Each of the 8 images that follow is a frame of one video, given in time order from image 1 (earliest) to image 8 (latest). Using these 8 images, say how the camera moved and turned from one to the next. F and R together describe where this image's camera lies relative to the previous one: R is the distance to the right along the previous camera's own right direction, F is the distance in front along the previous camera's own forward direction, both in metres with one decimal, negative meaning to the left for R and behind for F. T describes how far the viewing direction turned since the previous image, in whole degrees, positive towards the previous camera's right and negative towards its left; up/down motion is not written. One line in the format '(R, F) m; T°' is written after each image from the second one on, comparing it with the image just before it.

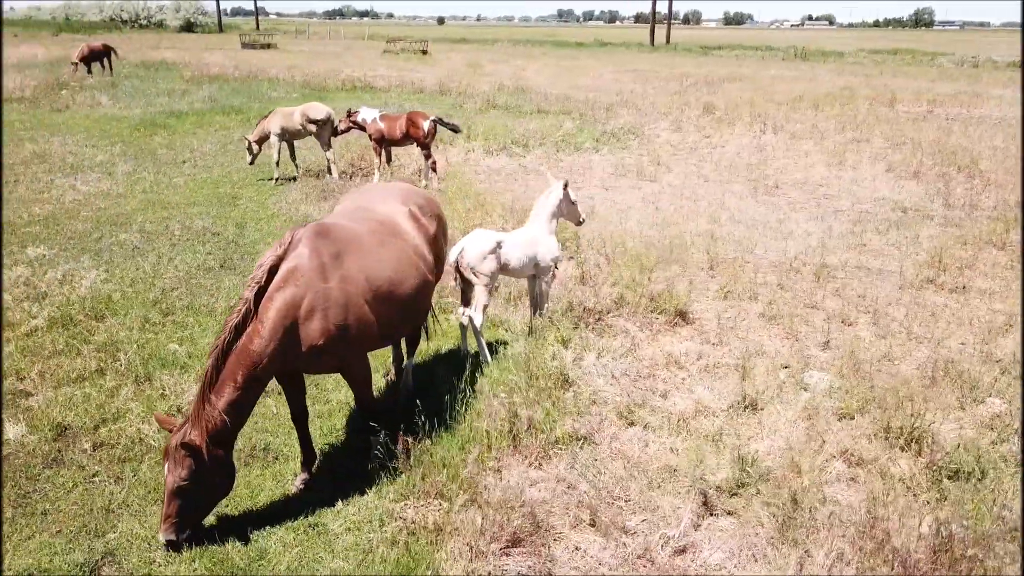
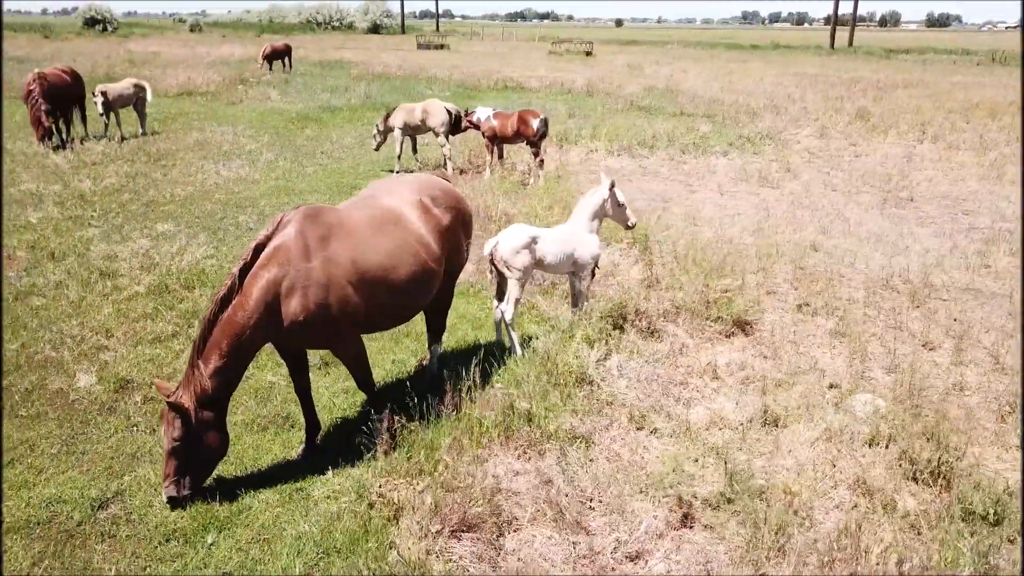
(+0.9, 0.0) m; -11°
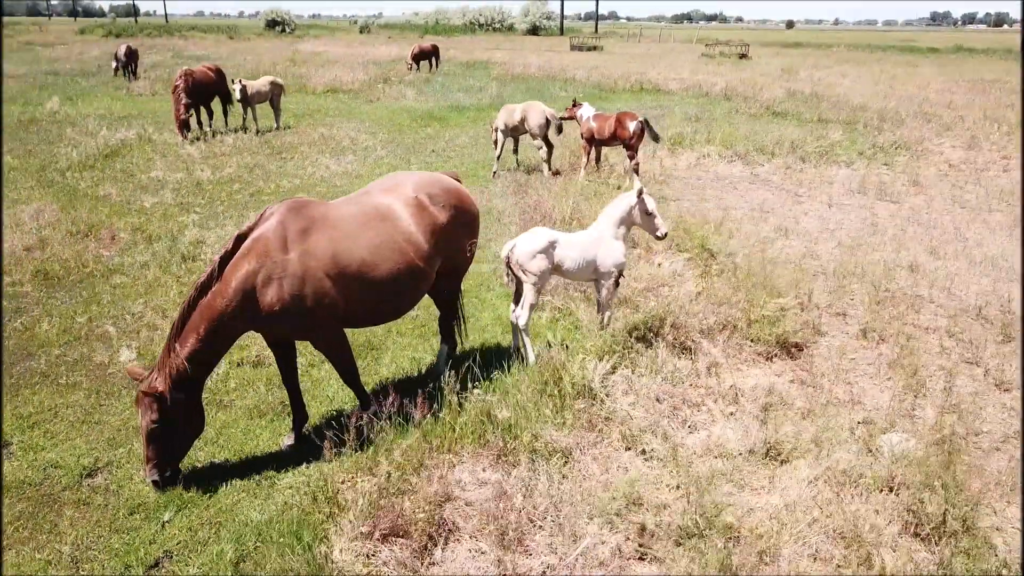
(+0.9, +0.2) m; -10°
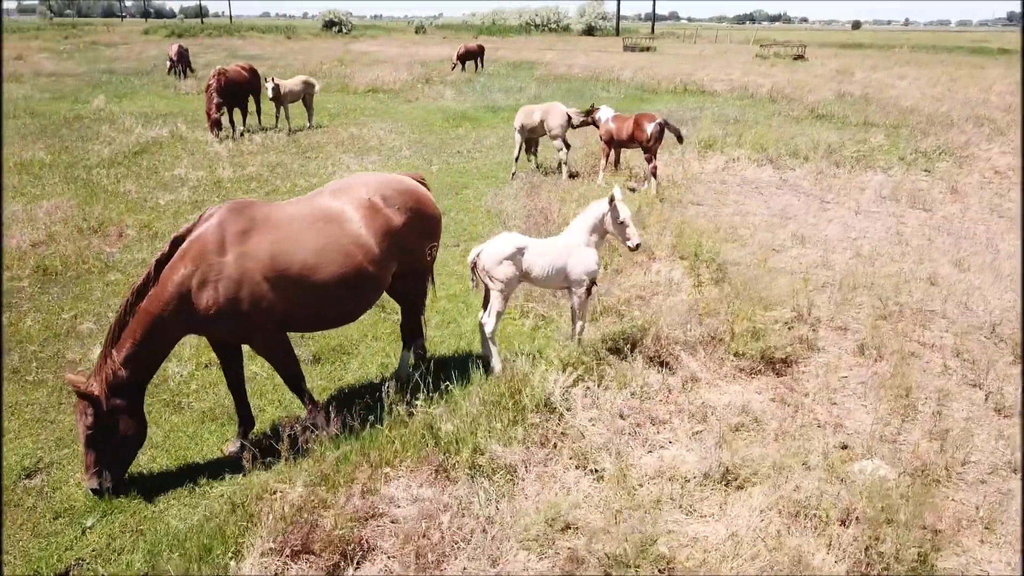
(+0.6, +0.2) m; -4°
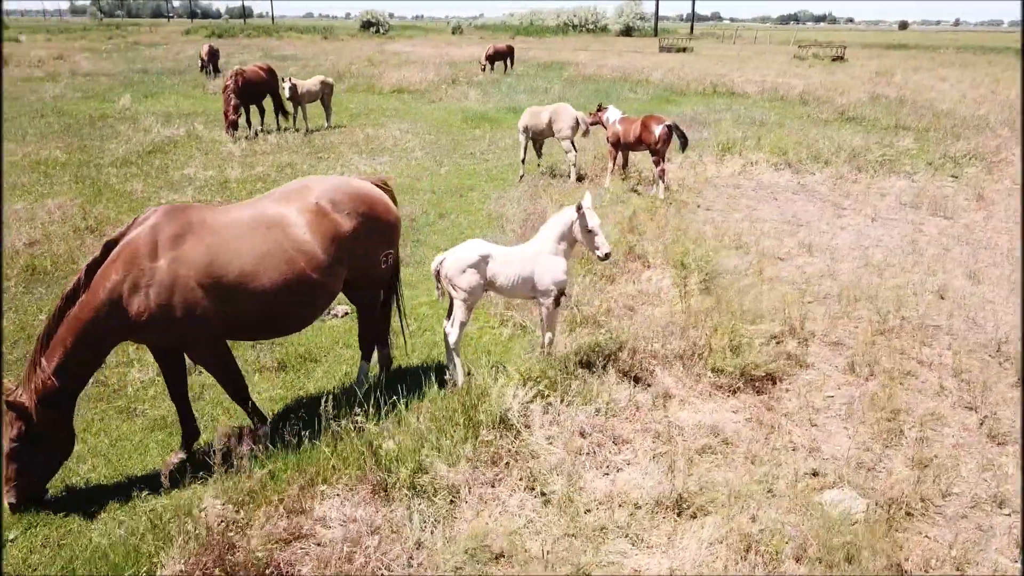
(+0.5, +0.2) m; -3°
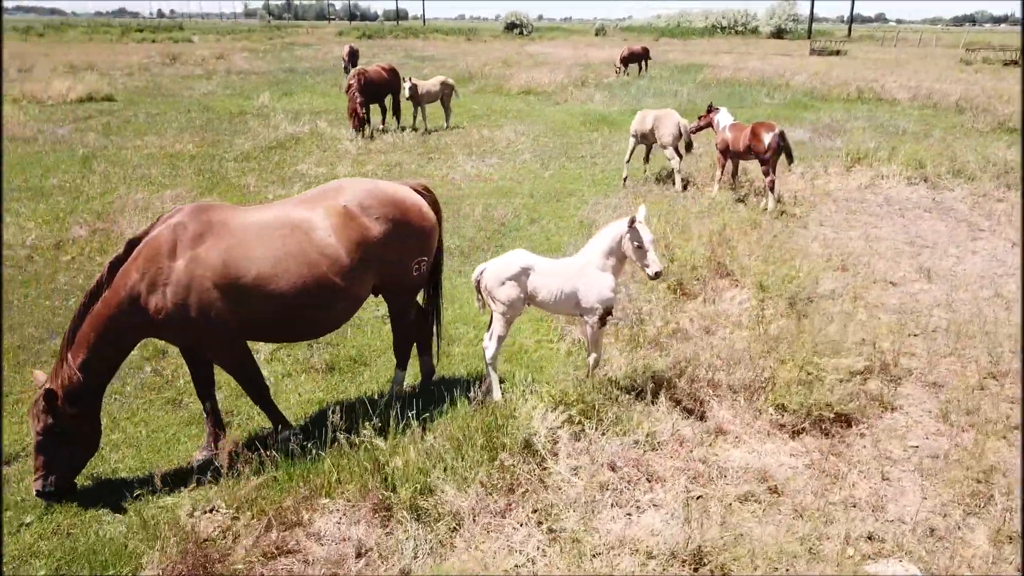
(+0.6, +0.3) m; -9°
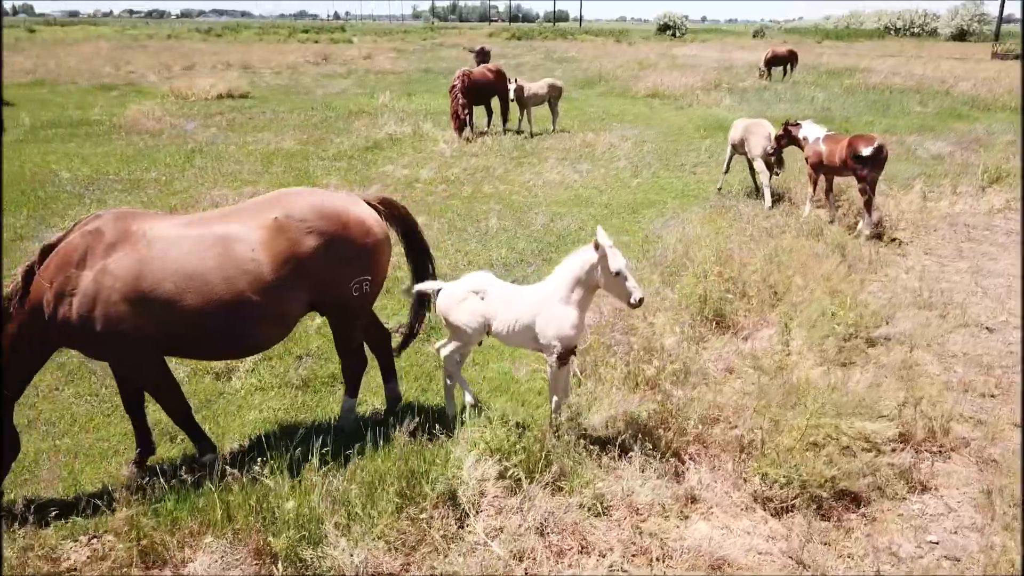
(+1.0, +0.6) m; -10°
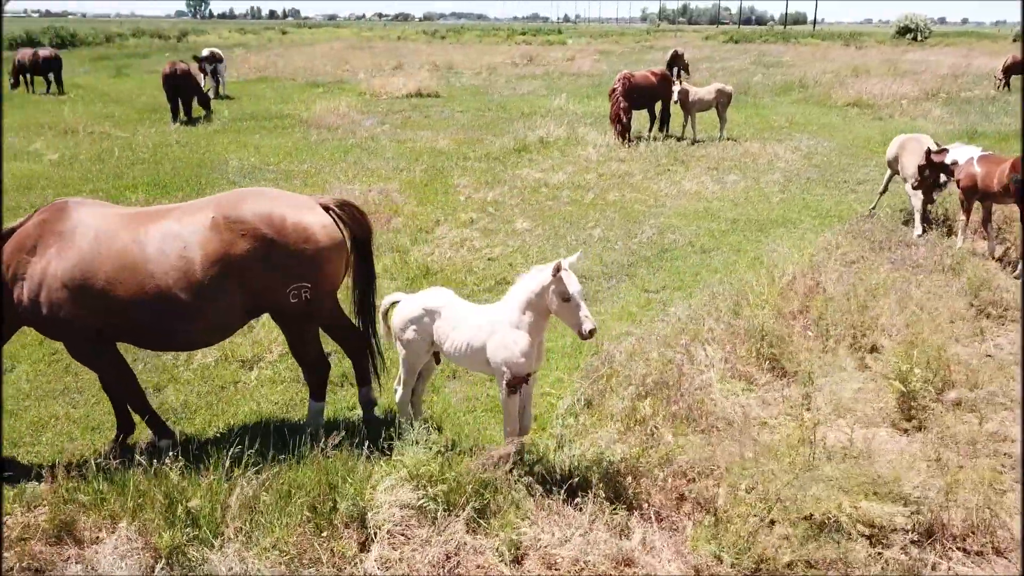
(+1.3, +0.5) m; -14°
